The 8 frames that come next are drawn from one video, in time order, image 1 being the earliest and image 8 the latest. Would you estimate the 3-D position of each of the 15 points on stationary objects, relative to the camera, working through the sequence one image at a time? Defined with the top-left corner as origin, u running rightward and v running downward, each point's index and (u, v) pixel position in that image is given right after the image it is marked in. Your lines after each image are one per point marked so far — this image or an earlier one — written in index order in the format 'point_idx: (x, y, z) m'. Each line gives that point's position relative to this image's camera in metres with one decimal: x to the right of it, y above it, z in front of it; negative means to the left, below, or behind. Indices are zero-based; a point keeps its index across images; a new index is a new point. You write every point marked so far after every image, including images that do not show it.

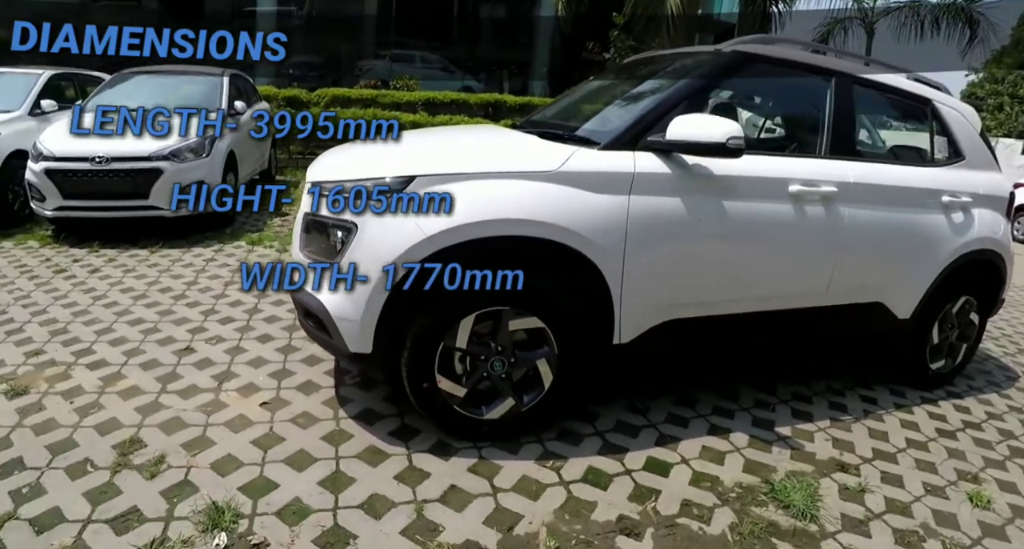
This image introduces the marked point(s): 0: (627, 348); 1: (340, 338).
0: (+0.5, -0.3, +2.7) m
1: (-0.7, -0.3, +2.4) m
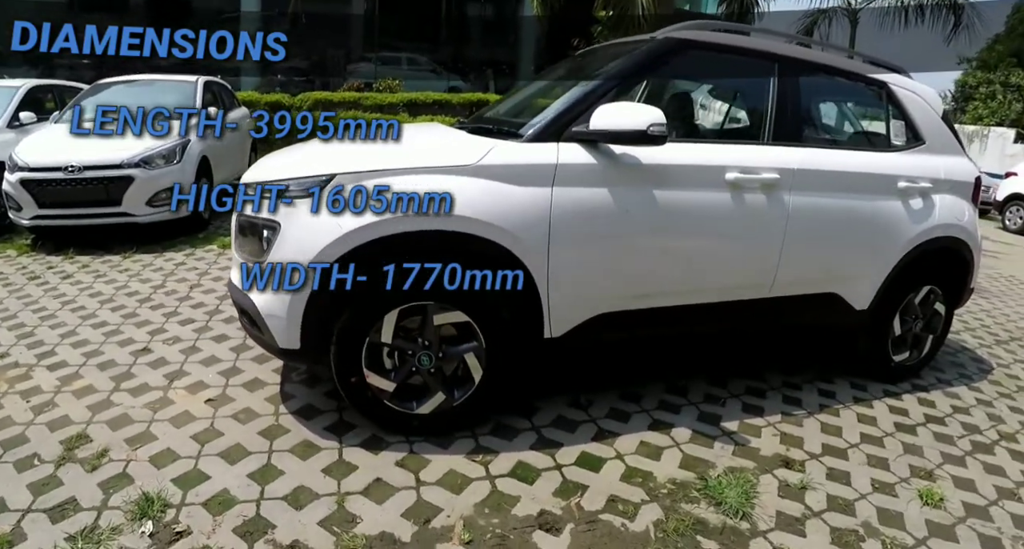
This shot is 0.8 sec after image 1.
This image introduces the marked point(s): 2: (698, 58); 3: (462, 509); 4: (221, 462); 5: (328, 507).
0: (+0.2, -0.3, +2.7) m
1: (-1.0, -0.2, +2.4) m
2: (+0.8, +0.9, +2.7) m
3: (-0.2, -0.9, +2.3) m
4: (-1.1, -0.8, +2.4) m
5: (-0.7, -0.9, +2.2) m
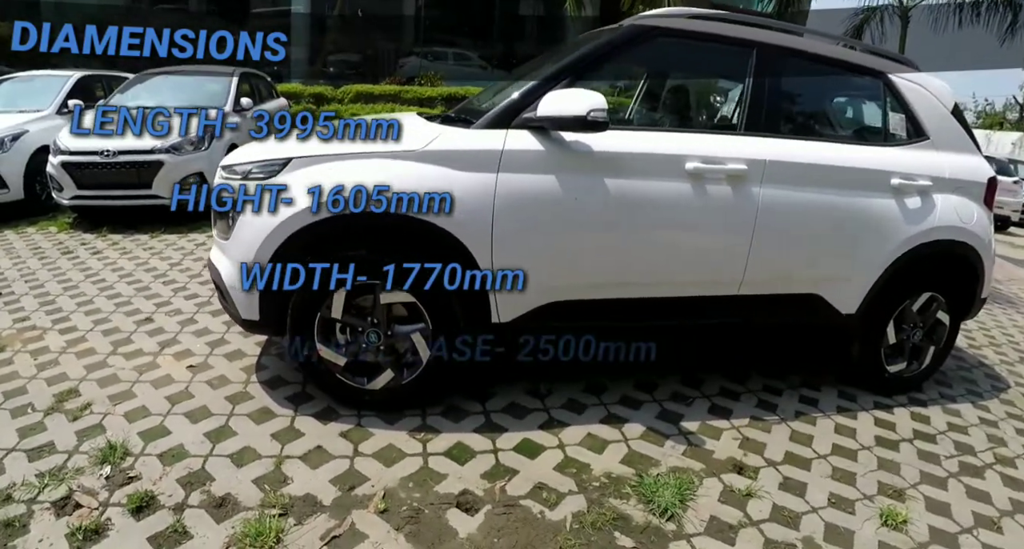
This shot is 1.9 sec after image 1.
0: (0.0, -0.2, +2.7) m
1: (-1.2, -0.1, +2.6) m
2: (+0.6, +1.0, +2.7) m
3: (-0.5, -0.8, +2.3) m
4: (-1.4, -0.6, +2.6) m
5: (-0.9, -0.8, +2.4) m
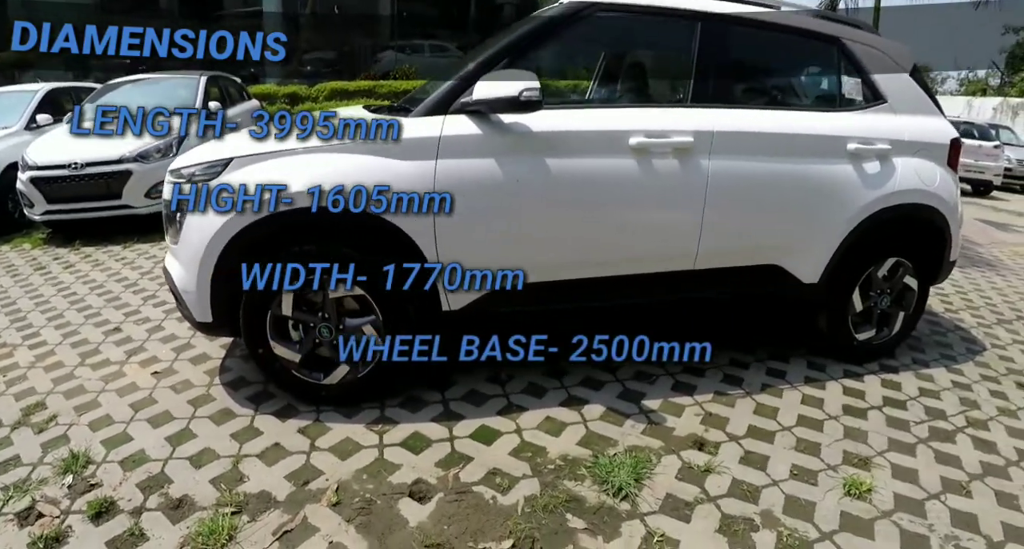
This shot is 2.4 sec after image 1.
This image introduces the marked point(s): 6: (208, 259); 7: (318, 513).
0: (-0.2, -0.2, +2.7) m
1: (-1.4, -0.1, +2.6) m
2: (+0.4, +1.1, +2.6) m
3: (-0.6, -0.8, +2.3) m
4: (-1.6, -0.7, +2.7) m
5: (-1.1, -0.8, +2.4) m
6: (-1.3, +0.1, +2.6) m
7: (-0.7, -0.8, +2.2) m
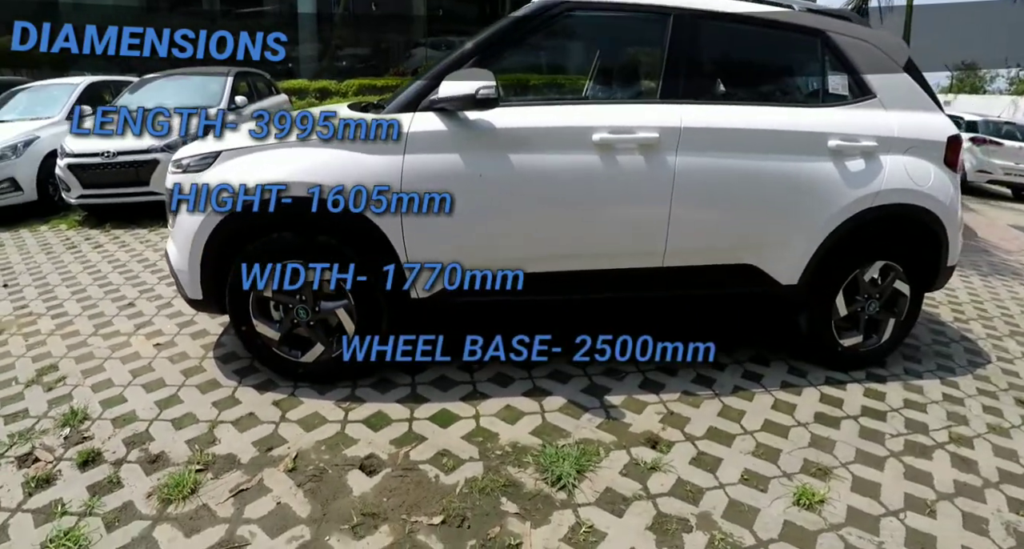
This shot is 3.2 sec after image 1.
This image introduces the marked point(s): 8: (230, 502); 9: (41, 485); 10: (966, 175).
0: (-0.4, -0.1, +2.8) m
1: (-1.5, 0.0, +2.8) m
2: (+0.3, +1.1, +2.7) m
3: (-0.8, -0.7, +2.5) m
4: (-1.7, -0.5, +2.9) m
5: (-1.3, -0.7, +2.6) m
6: (-1.4, +0.2, +2.8) m
7: (-0.9, -0.8, +2.3) m
8: (-1.0, -0.8, +2.2) m
9: (-1.8, -0.8, +2.4) m
10: (+8.6, +2.0, +12.2) m
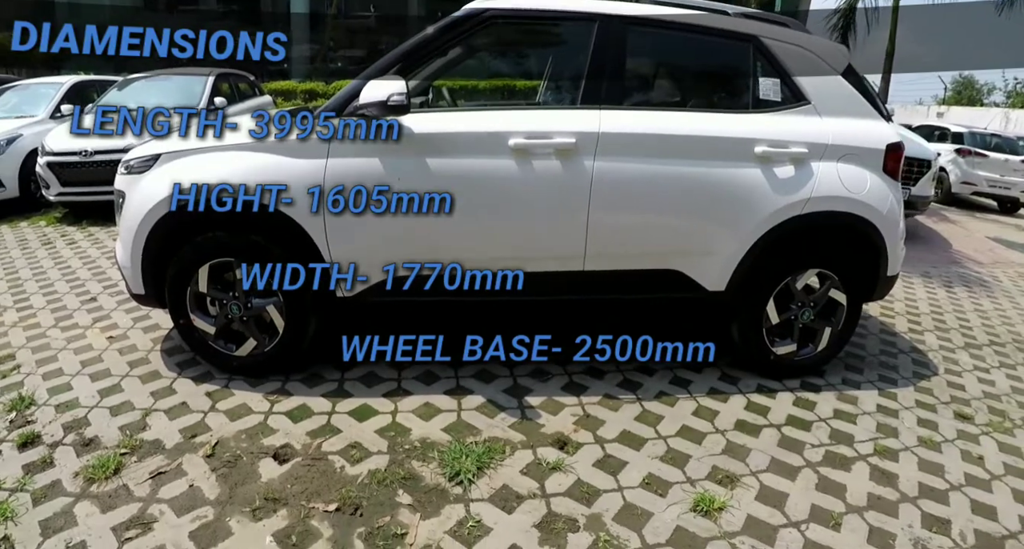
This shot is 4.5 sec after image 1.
0: (-0.7, -0.1, +2.9) m
1: (-1.9, 0.0, +3.0) m
2: (0.0, +1.1, +2.8) m
3: (-1.2, -0.7, +2.6) m
4: (-2.1, -0.5, +3.1) m
5: (-1.7, -0.6, +2.8) m
6: (-1.8, +0.2, +2.9) m
7: (-1.3, -0.7, +2.5) m
8: (-1.4, -0.8, +2.4) m
9: (-2.2, -0.8, +2.5) m
10: (+8.6, +1.7, +12.1) m
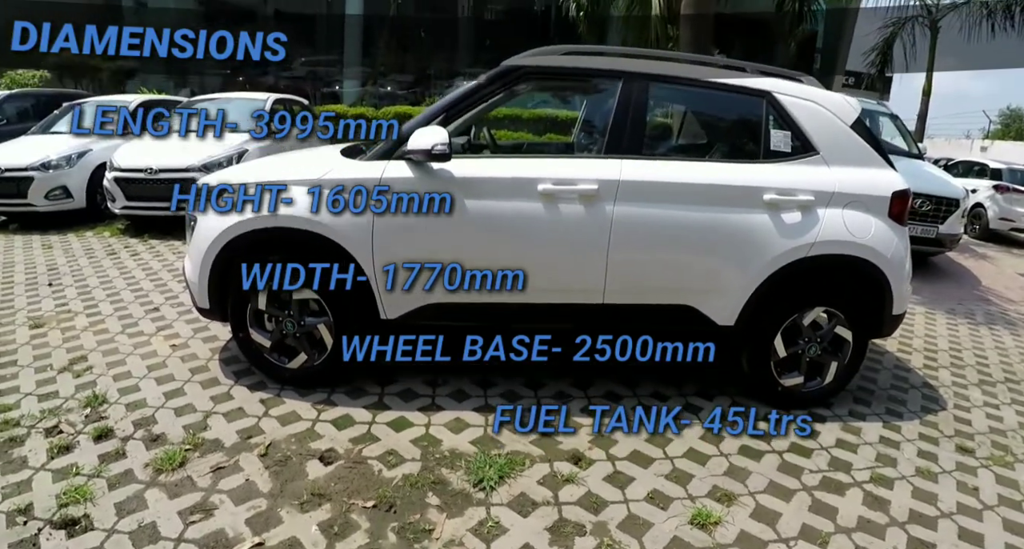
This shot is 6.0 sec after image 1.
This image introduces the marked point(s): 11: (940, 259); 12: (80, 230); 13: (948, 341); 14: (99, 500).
0: (-0.6, -0.3, +3.3) m
1: (-1.7, -0.1, +3.4) m
2: (+0.1, +0.9, +3.2) m
3: (-1.1, -0.8, +3.0) m
4: (-2.0, -0.6, +3.5) m
5: (-1.6, -0.7, +3.1) m
6: (-1.6, +0.1, +3.3) m
7: (-1.2, -0.8, +2.8) m
8: (-1.3, -0.9, +2.7) m
9: (-2.1, -0.8, +2.9) m
10: (+9.2, +0.9, +12.0) m
11: (+6.7, +0.2, +9.7) m
12: (-5.3, +0.5, +7.7) m
13: (+4.2, -0.6, +5.9) m
14: (-1.7, -0.9, +2.6) m
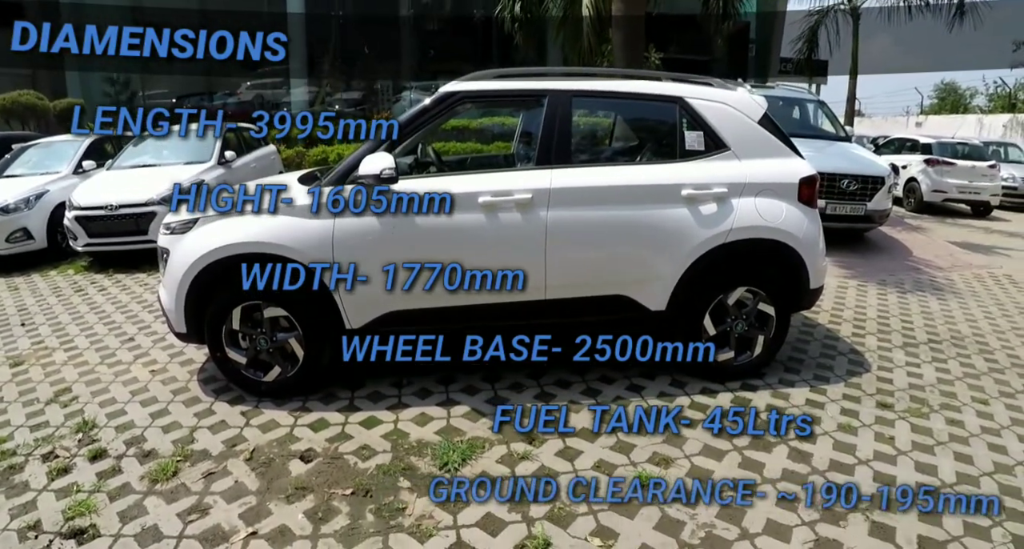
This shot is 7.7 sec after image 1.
0: (-0.9, -0.3, +3.6) m
1: (-2.0, -0.3, +3.7) m
2: (-0.2, +0.9, +3.5) m
3: (-1.3, -0.9, +3.3) m
4: (-2.2, -0.8, +3.7) m
5: (-1.8, -0.9, +3.4) m
6: (-1.9, -0.1, +3.6) m
7: (-1.4, -1.0, +3.1) m
8: (-1.5, -1.0, +3.0) m
9: (-2.3, -1.0, +3.2) m
10: (+8.4, +1.5, +12.8) m
11: (+6.1, +0.7, +10.4) m
12: (-5.8, +0.1, +7.8) m
13: (+3.8, -0.4, +6.5) m
14: (-1.9, -1.1, +2.9) m
